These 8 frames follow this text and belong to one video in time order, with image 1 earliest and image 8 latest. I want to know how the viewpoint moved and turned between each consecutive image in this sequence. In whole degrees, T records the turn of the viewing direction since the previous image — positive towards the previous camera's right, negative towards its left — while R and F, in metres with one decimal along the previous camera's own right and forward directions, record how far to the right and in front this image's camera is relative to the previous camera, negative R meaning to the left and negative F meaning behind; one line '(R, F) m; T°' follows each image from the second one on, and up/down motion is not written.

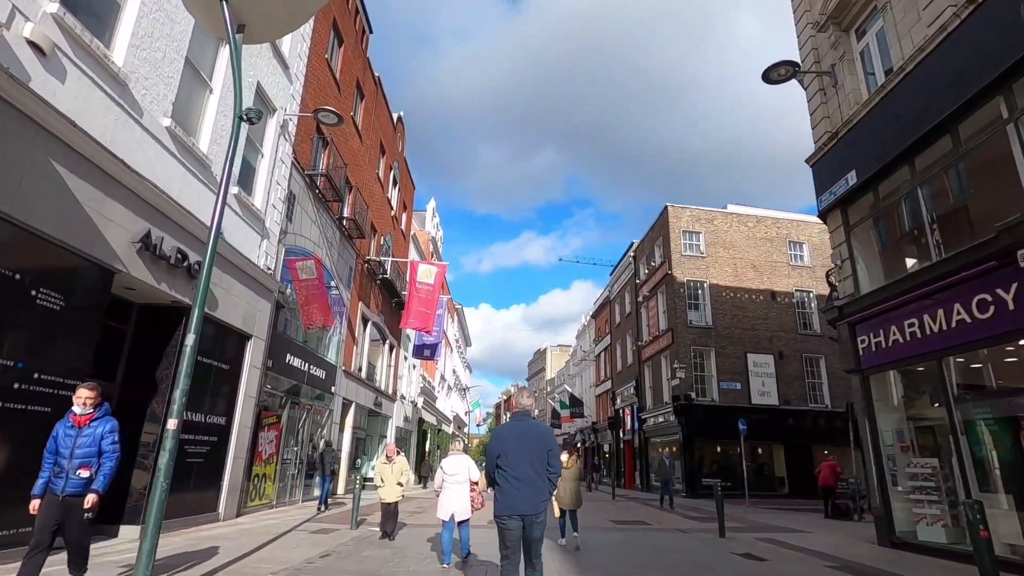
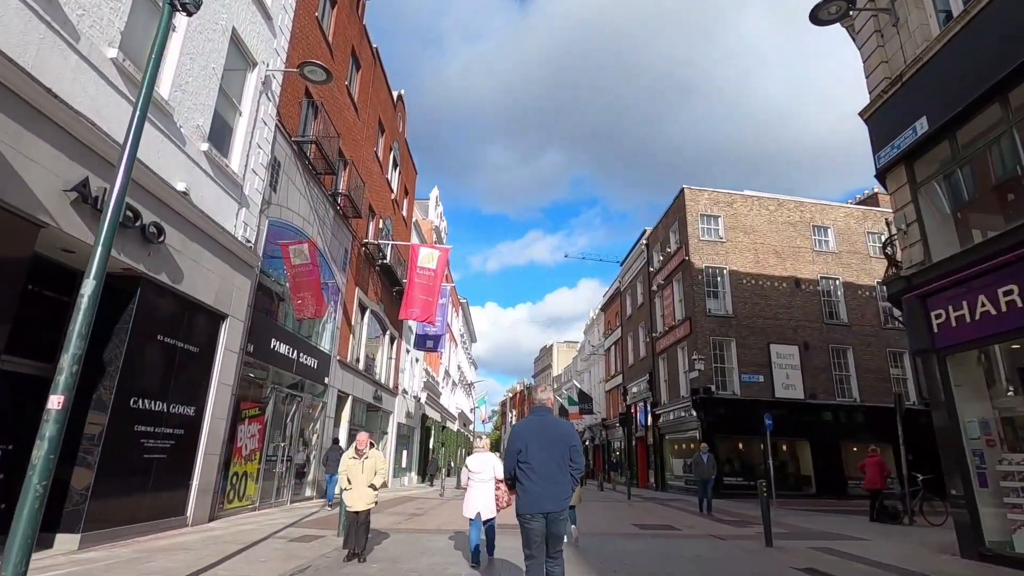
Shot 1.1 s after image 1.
(-0.1, +1.4) m; -1°
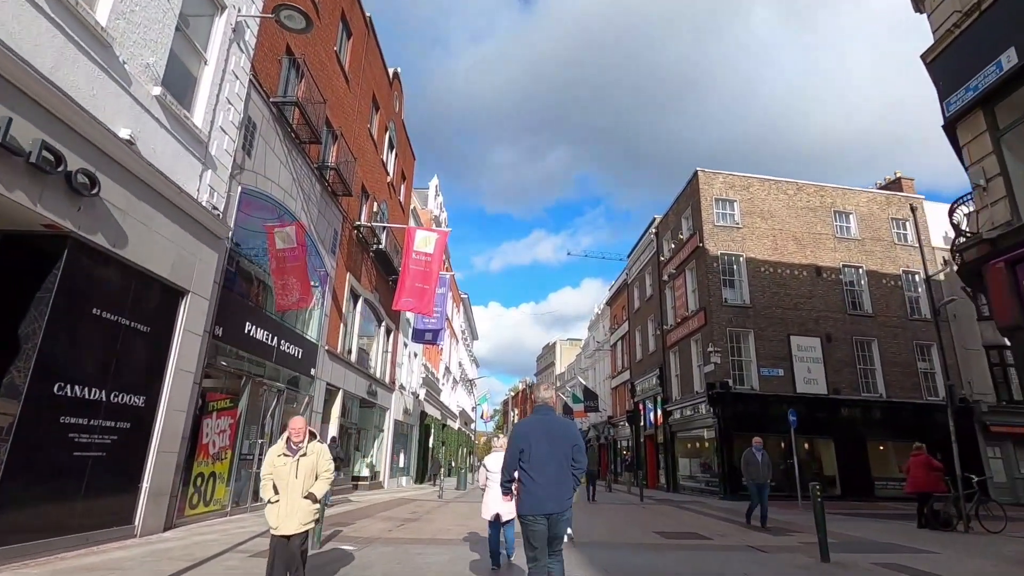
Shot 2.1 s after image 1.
(-0.1, +1.4) m; 0°
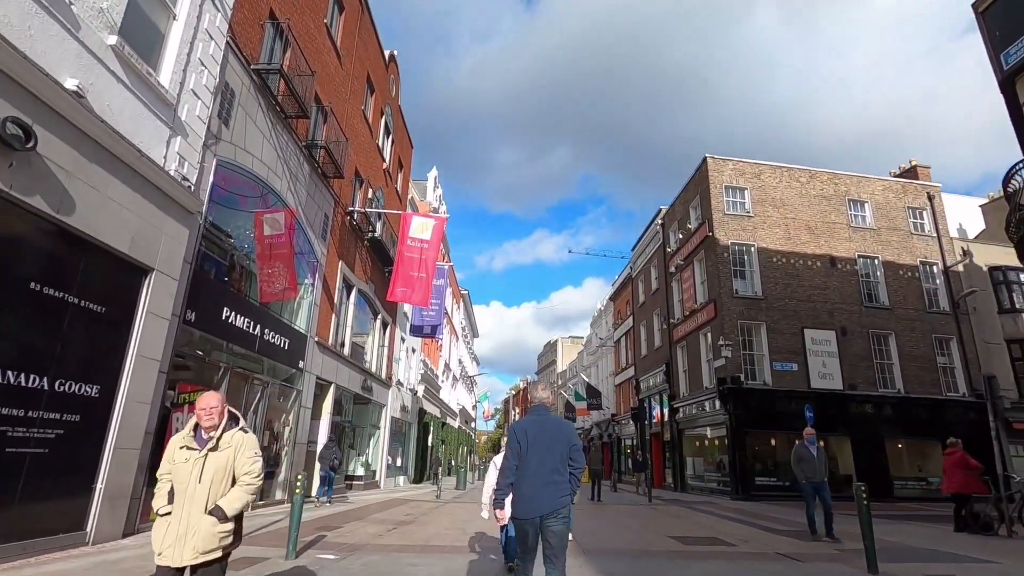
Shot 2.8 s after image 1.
(0.0, +0.9) m; 0°
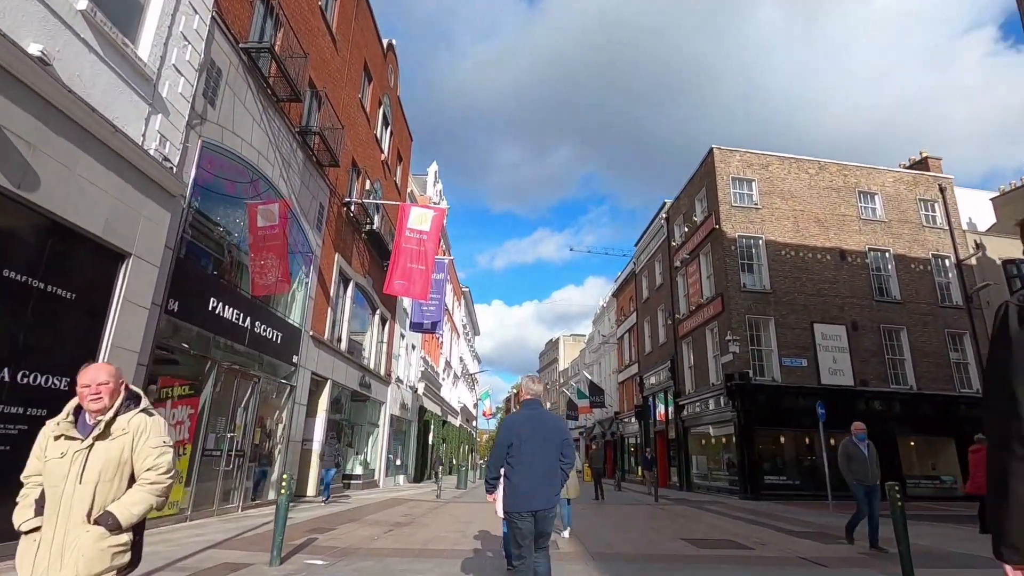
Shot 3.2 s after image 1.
(0.0, +0.5) m; 0°
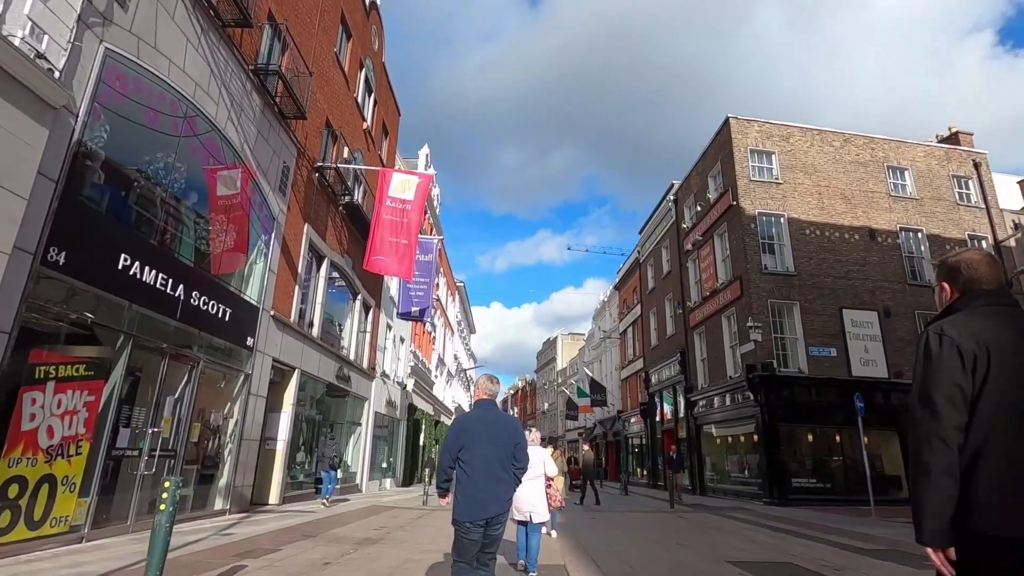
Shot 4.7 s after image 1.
(0.0, +2.0) m; 0°
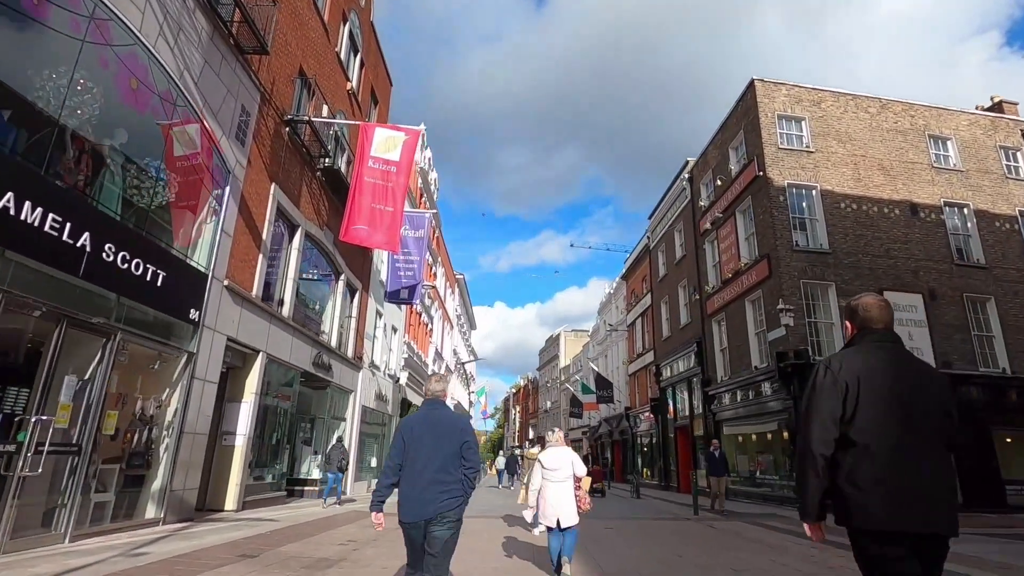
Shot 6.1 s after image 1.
(0.0, +1.9) m; 0°
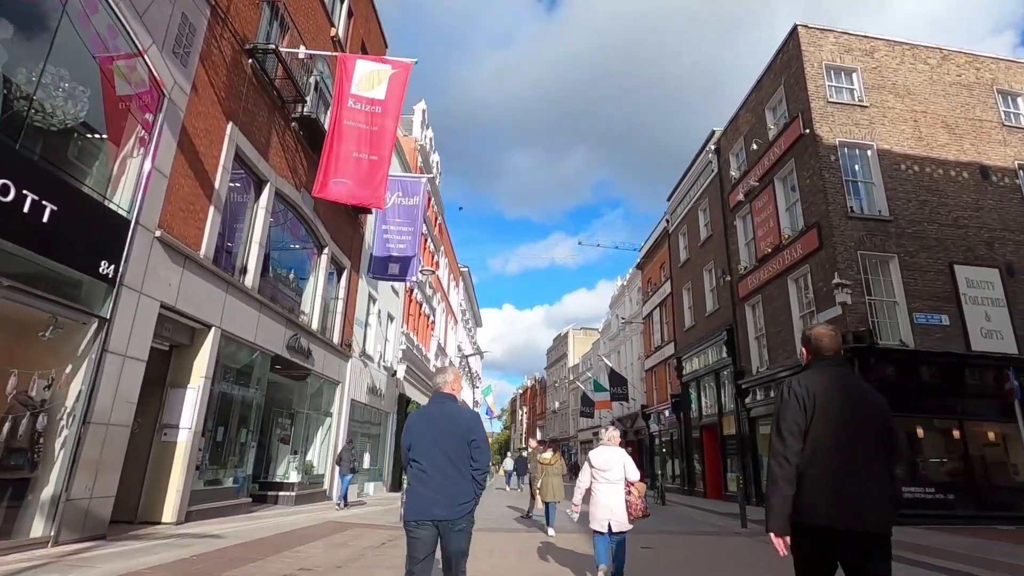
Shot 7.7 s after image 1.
(0.0, +2.2) m; -1°
